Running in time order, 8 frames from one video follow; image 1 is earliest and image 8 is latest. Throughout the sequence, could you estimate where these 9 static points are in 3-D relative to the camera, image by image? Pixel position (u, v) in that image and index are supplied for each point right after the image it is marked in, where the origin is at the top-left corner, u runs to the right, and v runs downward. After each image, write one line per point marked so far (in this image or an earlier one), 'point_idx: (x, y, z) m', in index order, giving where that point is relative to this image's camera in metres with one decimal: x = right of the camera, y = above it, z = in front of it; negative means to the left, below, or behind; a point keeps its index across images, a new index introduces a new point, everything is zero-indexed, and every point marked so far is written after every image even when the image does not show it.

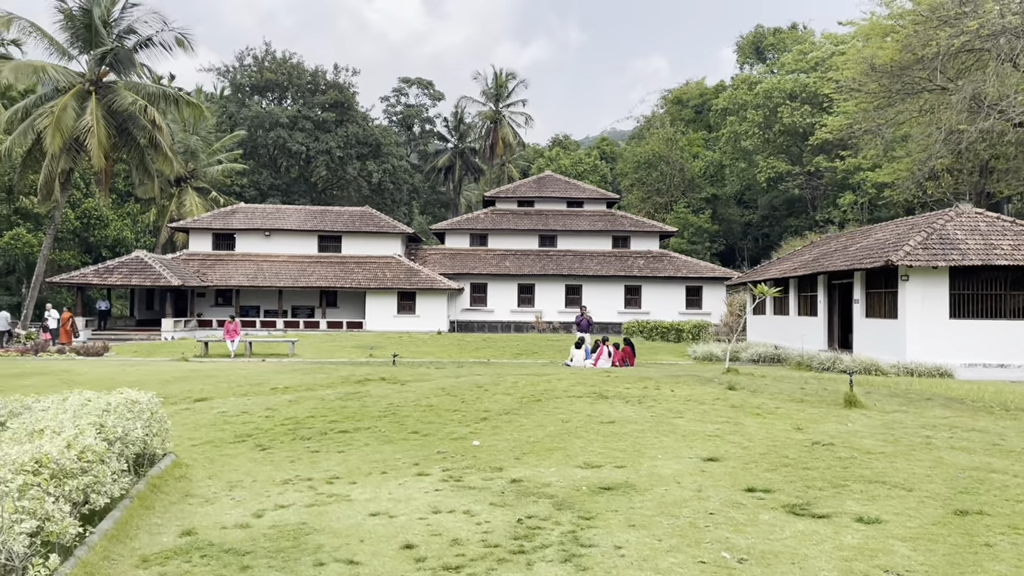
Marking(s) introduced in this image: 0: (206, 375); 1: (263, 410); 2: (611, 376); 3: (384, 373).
0: (-6.1, -1.7, +13.7) m
1: (-3.4, -1.7, +9.3) m
2: (+1.8, -1.6, +12.0) m
3: (-2.4, -1.6, +12.9) m
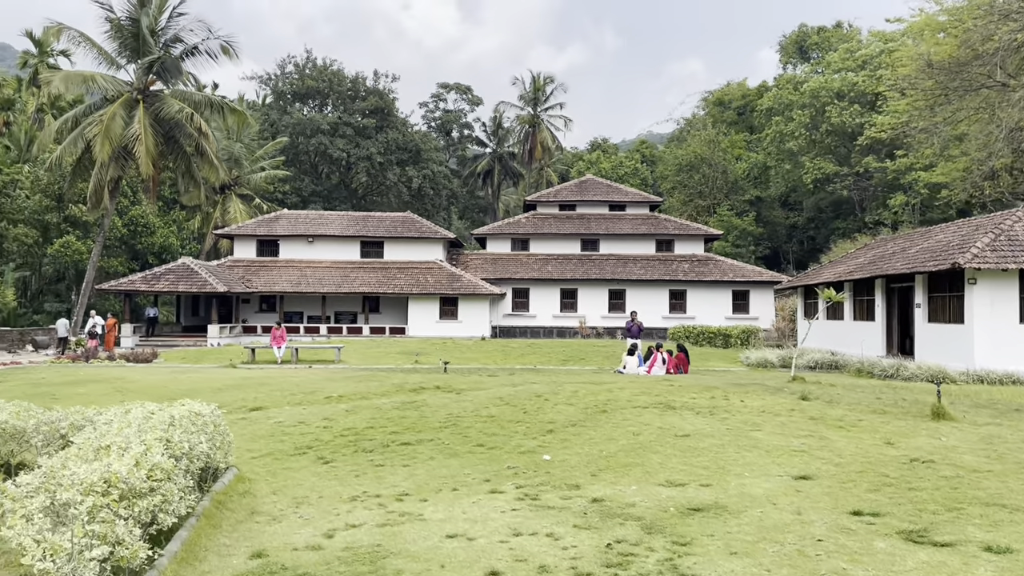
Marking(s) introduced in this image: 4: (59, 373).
0: (-5.0, -1.9, +13.6) m
1: (-2.6, -1.8, +9.1) m
2: (+2.8, -1.6, +11.5) m
3: (-1.4, -1.7, +12.6) m
4: (-10.9, -2.1, +16.2) m
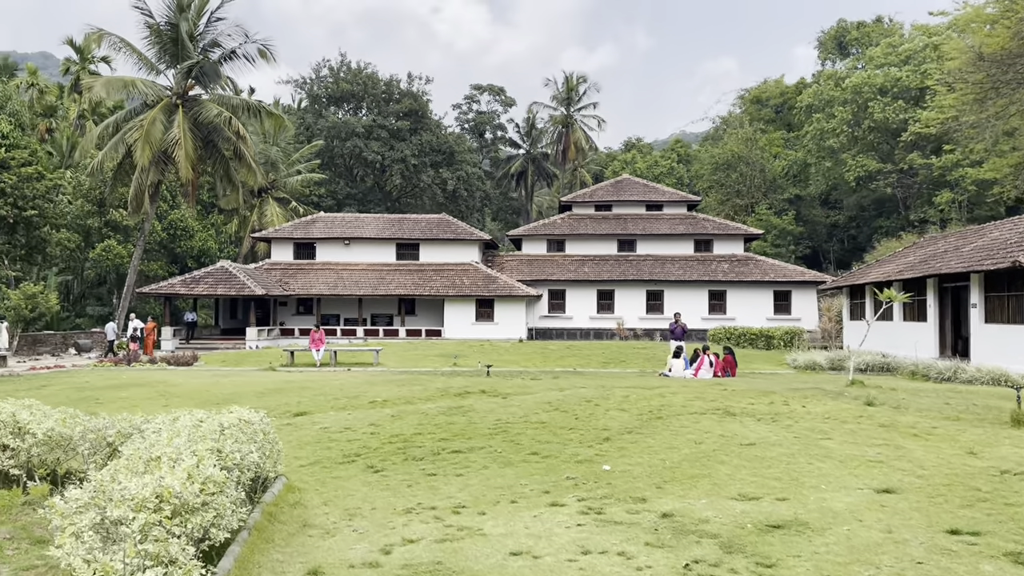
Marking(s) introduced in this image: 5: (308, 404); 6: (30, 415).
0: (-4.2, -1.9, +13.5) m
1: (-1.9, -1.8, +8.9) m
2: (+3.5, -1.7, +11.1) m
3: (-0.5, -1.8, +12.4) m
4: (-9.9, -2.2, +16.4) m
5: (-3.3, -1.9, +10.8) m
6: (-4.8, -1.3, +6.7) m
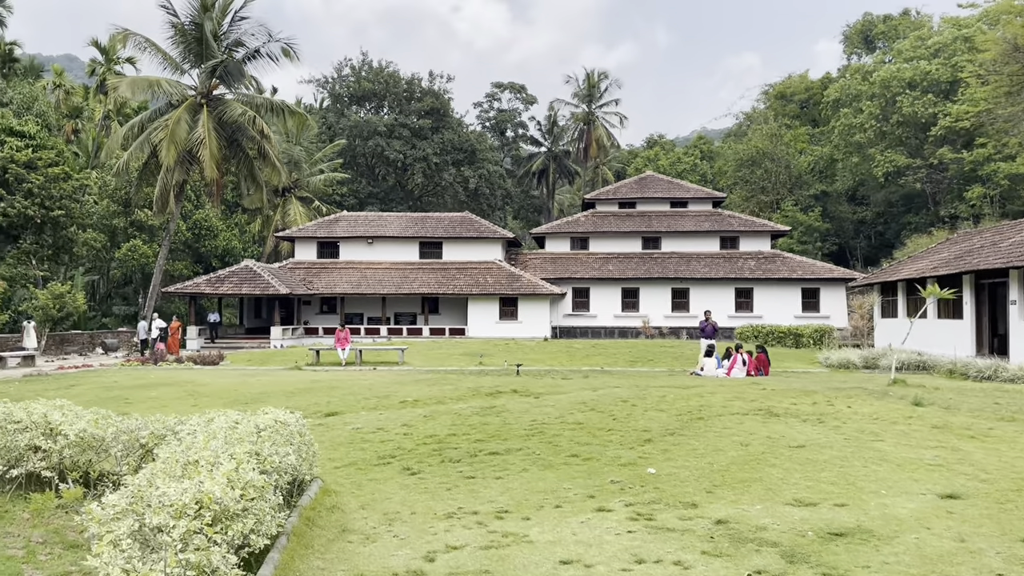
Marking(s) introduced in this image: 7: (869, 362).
0: (-3.6, -1.9, +13.4) m
1: (-1.4, -1.8, +8.7) m
2: (+4.0, -1.6, +10.8) m
3: (0.0, -1.7, +12.2) m
4: (-9.3, -2.1, +16.4) m
5: (-2.7, -1.8, +10.7) m
6: (-4.4, -1.2, +6.6) m
7: (+10.4, -2.2, +19.6) m
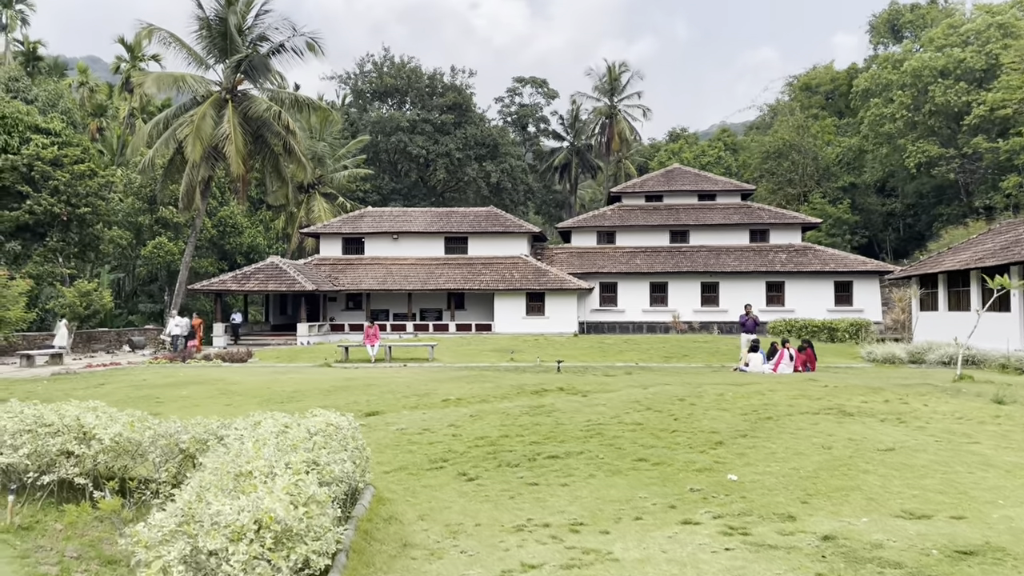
0: (-2.8, -1.8, +13.0) m
1: (-0.8, -1.7, +8.3) m
2: (+4.7, -1.5, +10.1) m
3: (+0.8, -1.6, +11.7) m
4: (-8.4, -2.1, +16.2) m
5: (-2.0, -1.7, +10.3) m
6: (-3.8, -1.2, +6.2) m
7: (+11.3, -1.9, +18.8) m
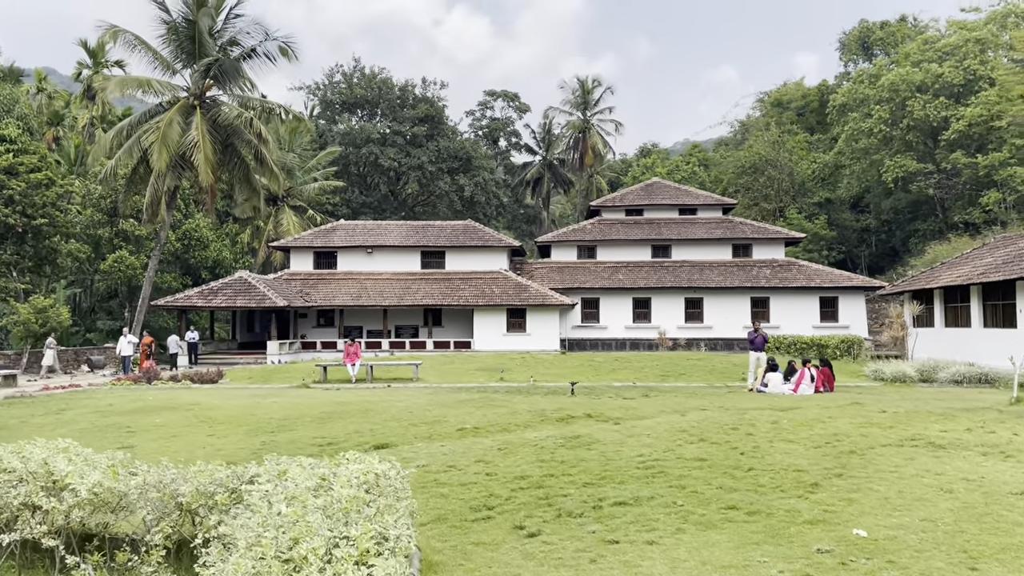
0: (-2.6, -2.1, +11.7) m
1: (-0.4, -1.9, +7.1) m
2: (+5.1, -1.7, +9.3) m
3: (+1.0, -1.8, +10.6) m
4: (-8.4, -2.4, +14.6) m
5: (-1.7, -1.9, +9.0) m
6: (-3.3, -1.3, +4.9) m
7: (+11.2, -2.3, +18.2) m
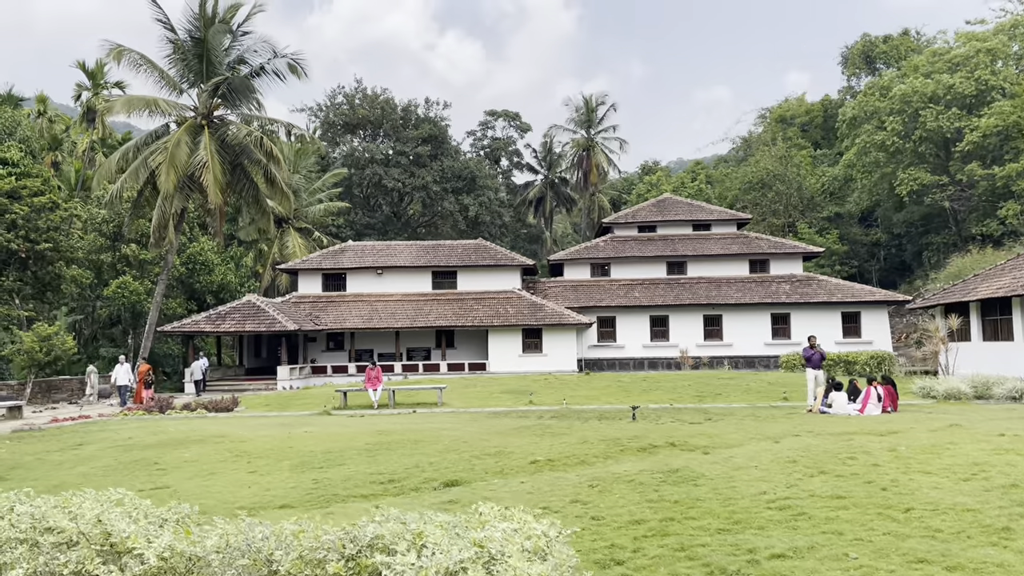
0: (-1.7, -2.4, +10.8) m
1: (+0.6, -2.0, +6.2) m
2: (+6.0, -1.8, +8.4) m
3: (+1.9, -2.1, +9.7) m
4: (-7.5, -2.9, +13.6) m
5: (-0.8, -2.2, +8.1) m
6: (-2.3, -1.4, +4.0) m
7: (+12.0, -2.7, +17.4) m
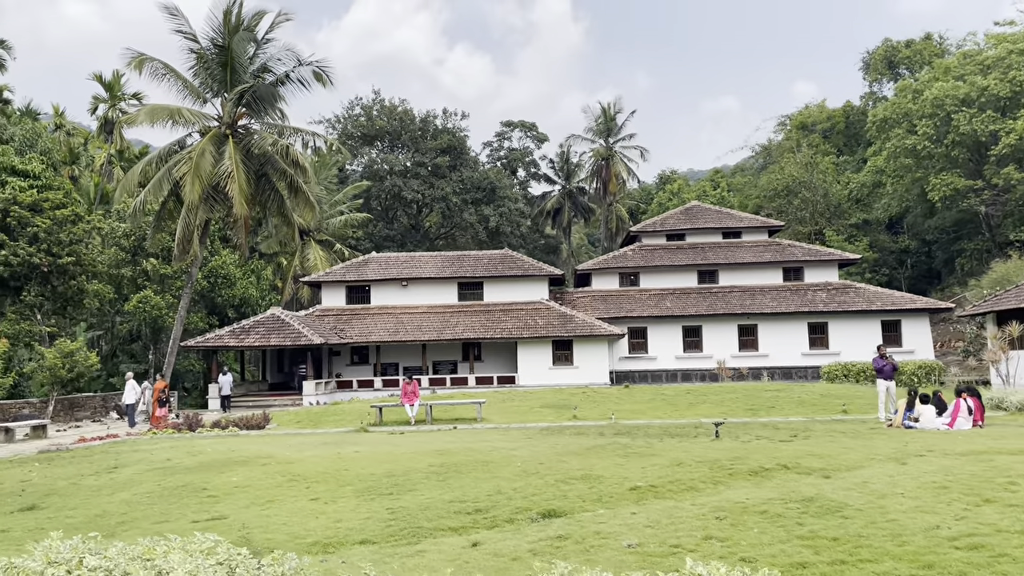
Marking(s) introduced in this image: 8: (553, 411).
0: (-0.6, -2.5, +9.9) m
1: (+1.6, -2.0, +5.3) m
2: (+7.0, -1.8, +7.5) m
3: (+3.0, -2.1, +8.8) m
4: (-6.3, -3.1, +12.8) m
5: (+0.3, -2.2, +7.2) m
6: (-1.3, -1.4, +3.1) m
7: (+13.2, -2.8, +16.3) m
8: (+1.2, -3.6, +19.9) m
